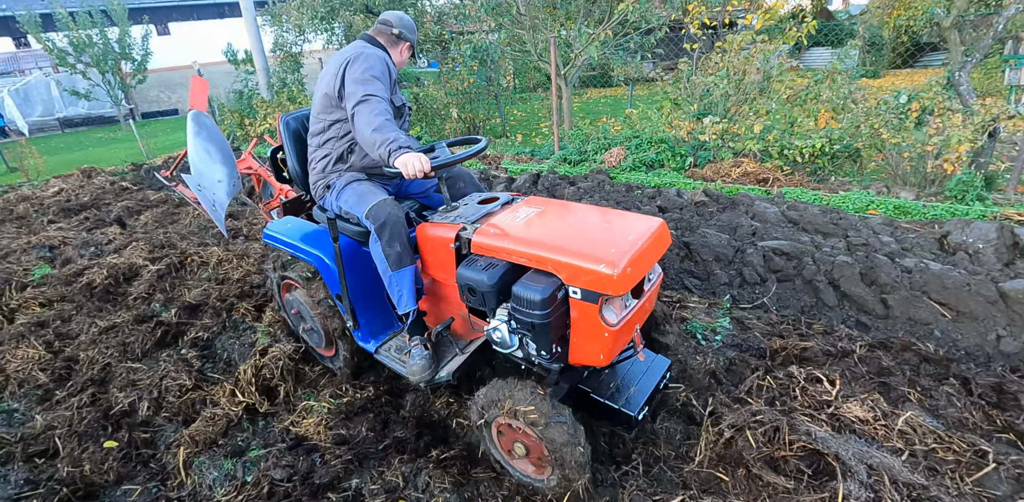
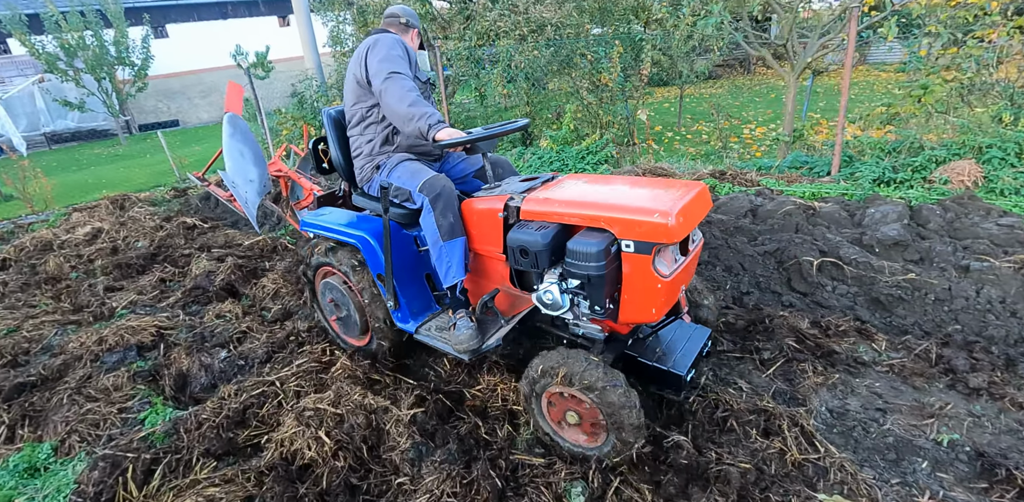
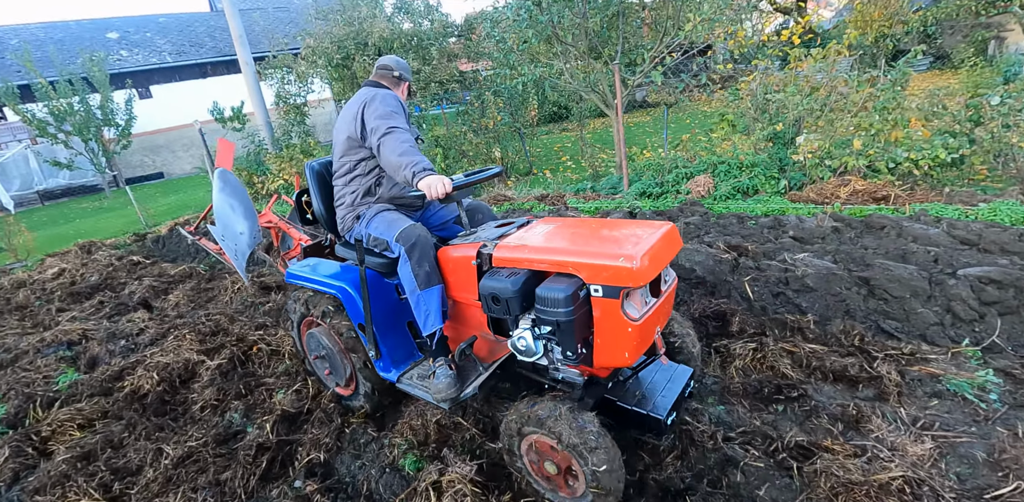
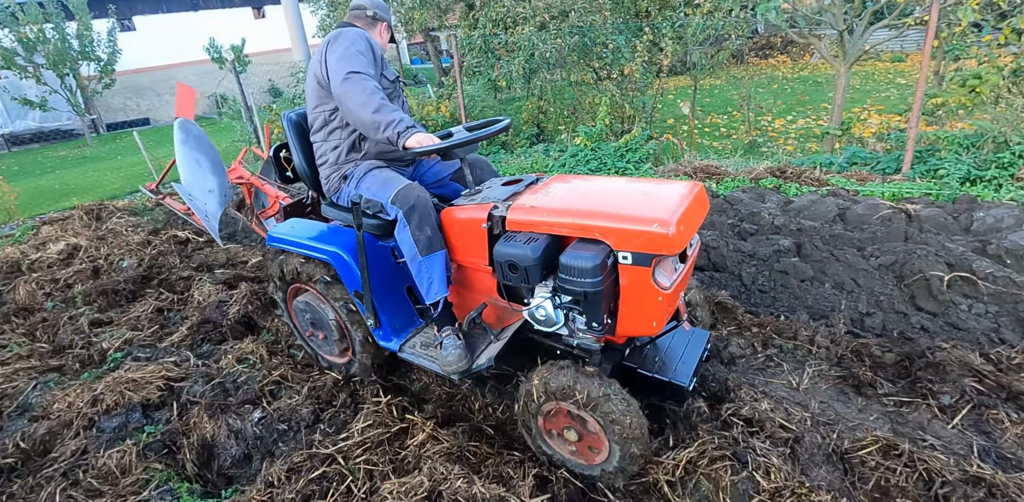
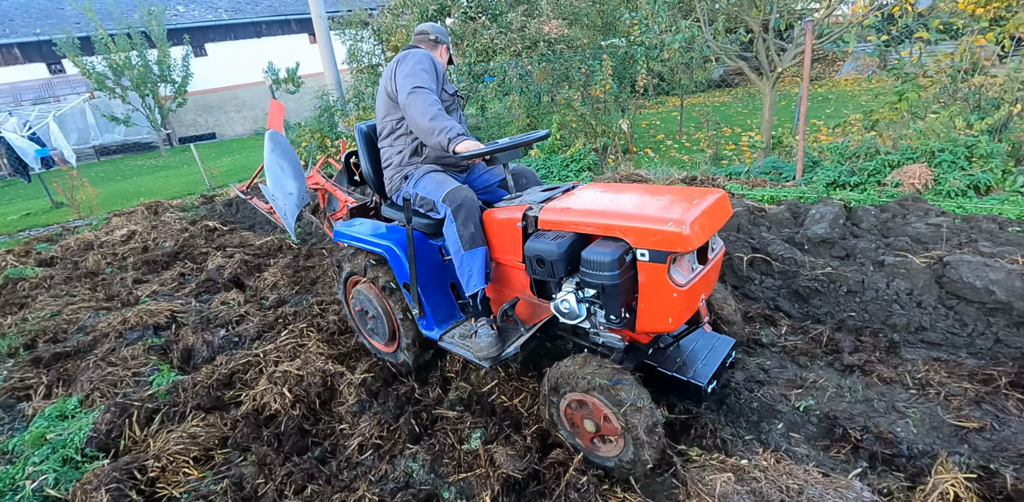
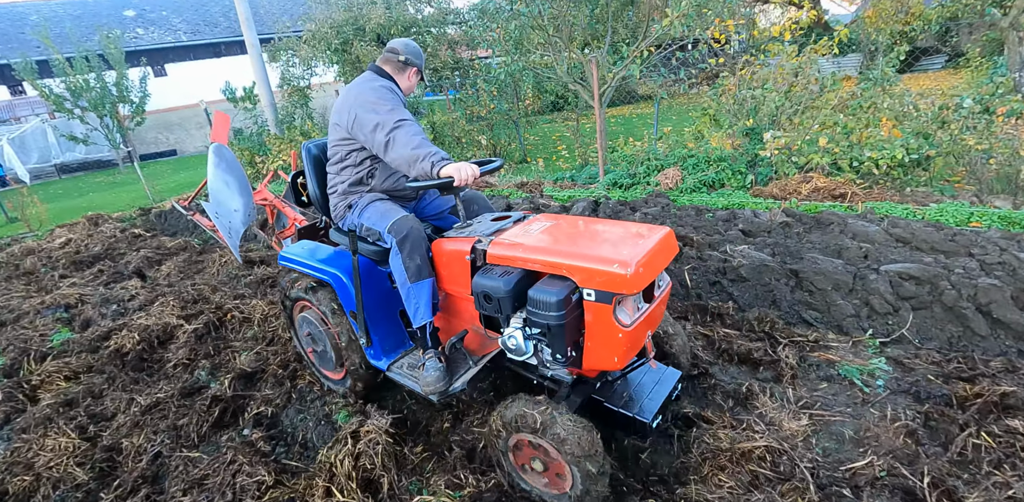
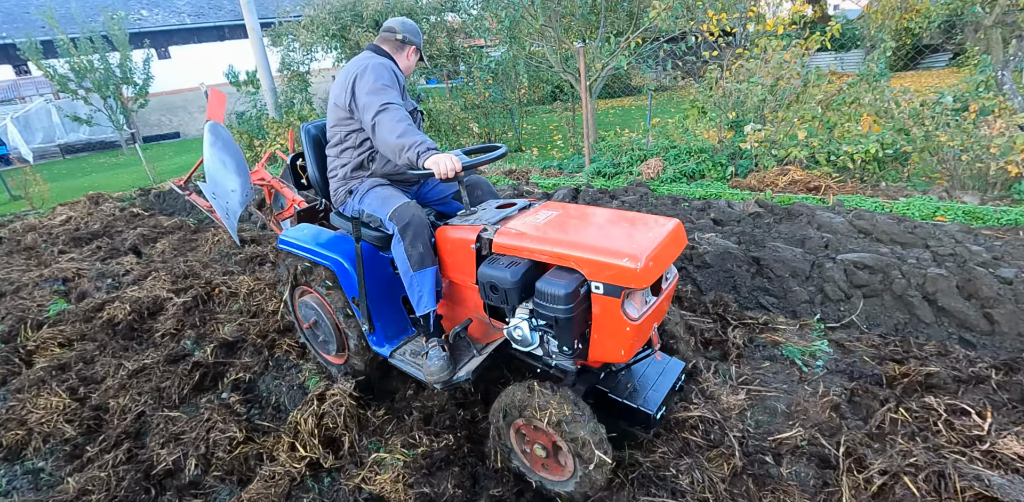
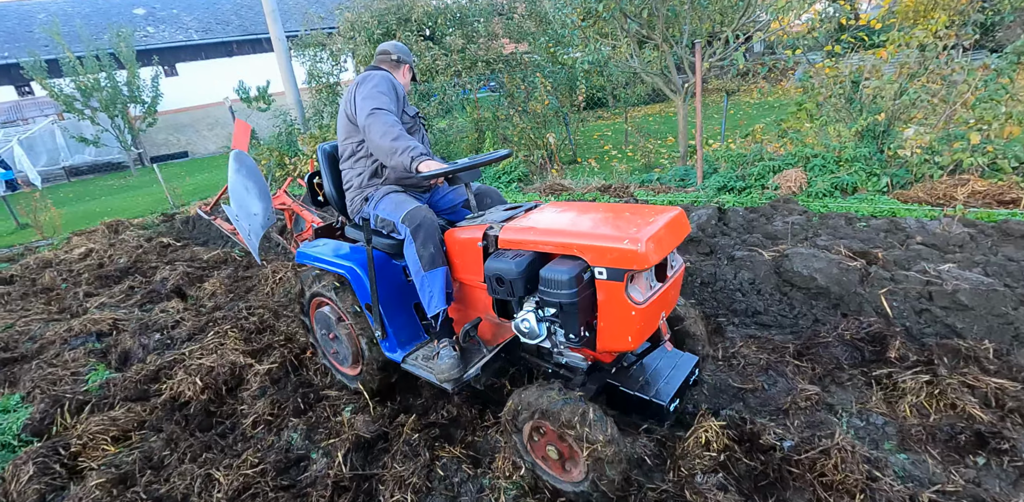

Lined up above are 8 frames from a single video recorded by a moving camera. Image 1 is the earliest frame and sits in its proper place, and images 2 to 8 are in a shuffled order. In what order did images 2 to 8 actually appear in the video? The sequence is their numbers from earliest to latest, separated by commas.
7, 6, 3, 8, 5, 2, 4
